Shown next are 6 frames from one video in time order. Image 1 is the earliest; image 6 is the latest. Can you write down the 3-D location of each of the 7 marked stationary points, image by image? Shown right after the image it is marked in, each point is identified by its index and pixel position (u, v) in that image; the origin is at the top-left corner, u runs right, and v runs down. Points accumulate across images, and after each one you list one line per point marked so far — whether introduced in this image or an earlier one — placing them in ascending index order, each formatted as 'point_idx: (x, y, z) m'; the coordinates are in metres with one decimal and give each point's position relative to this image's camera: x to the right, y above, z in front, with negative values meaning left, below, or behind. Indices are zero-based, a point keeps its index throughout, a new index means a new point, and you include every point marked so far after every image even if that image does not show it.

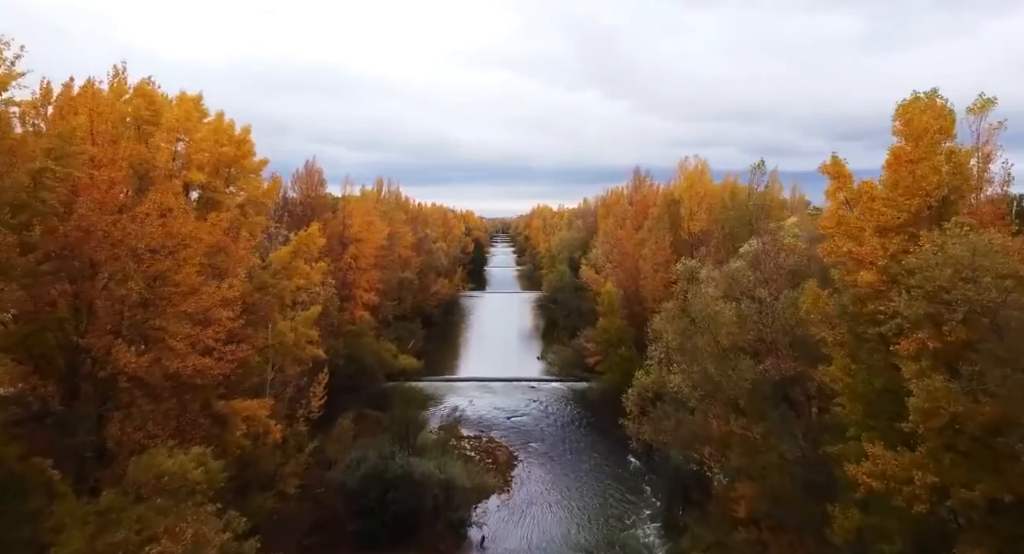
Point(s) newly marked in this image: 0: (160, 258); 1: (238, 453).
0: (-5.8, +0.3, +11.4) m
1: (-6.6, -4.2, +16.9) m
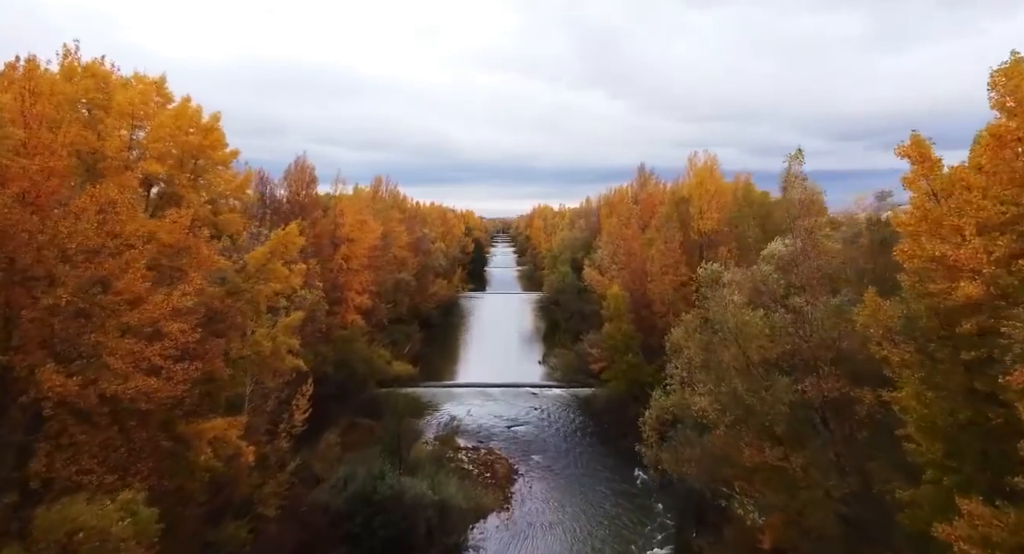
0: (-5.8, +0.2, +9.7) m
1: (-6.6, -4.3, +15.2) m
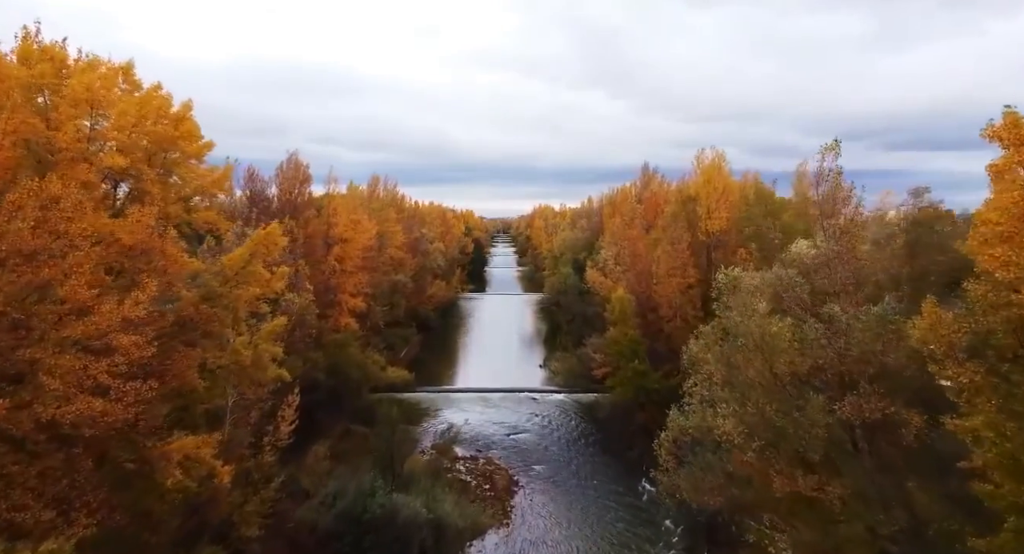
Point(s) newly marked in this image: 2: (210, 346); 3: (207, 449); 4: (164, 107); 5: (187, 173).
0: (-5.8, +0.2, +8.5) m
1: (-6.6, -4.4, +13.9) m
2: (-6.1, -1.4, +14.1) m
3: (-5.7, -3.2, +12.9) m
4: (-6.6, +3.2, +13.1) m
5: (-6.4, +2.0, +13.7) m
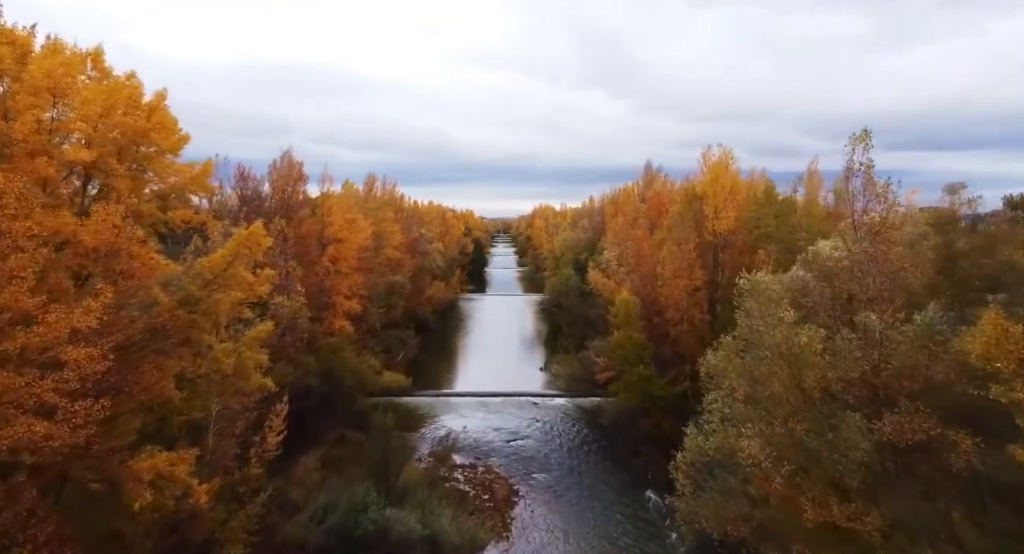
0: (-5.8, +0.1, +7.5) m
1: (-6.6, -4.4, +12.9) m
2: (-6.1, -1.4, +13.1) m
3: (-5.7, -3.2, +11.9) m
4: (-6.6, +3.1, +12.2) m
5: (-6.4, +2.0, +12.7) m
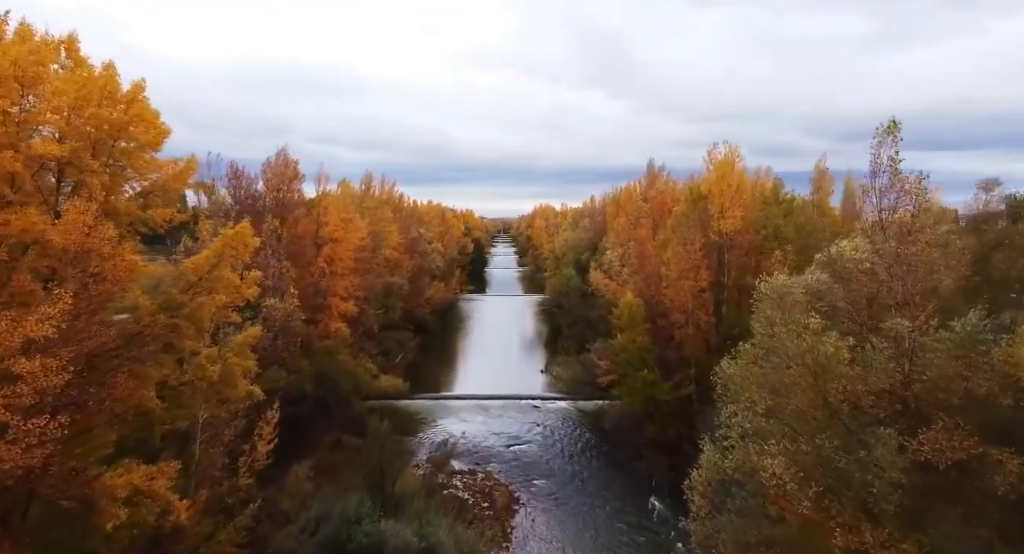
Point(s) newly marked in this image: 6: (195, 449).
0: (-5.8, +0.1, +6.8) m
1: (-6.6, -4.5, +12.2) m
2: (-6.1, -1.5, +12.3) m
3: (-5.7, -3.3, +11.2) m
4: (-6.6, +3.1, +11.4) m
5: (-6.4, +1.9, +12.0) m
6: (-6.9, -3.7, +15.1) m
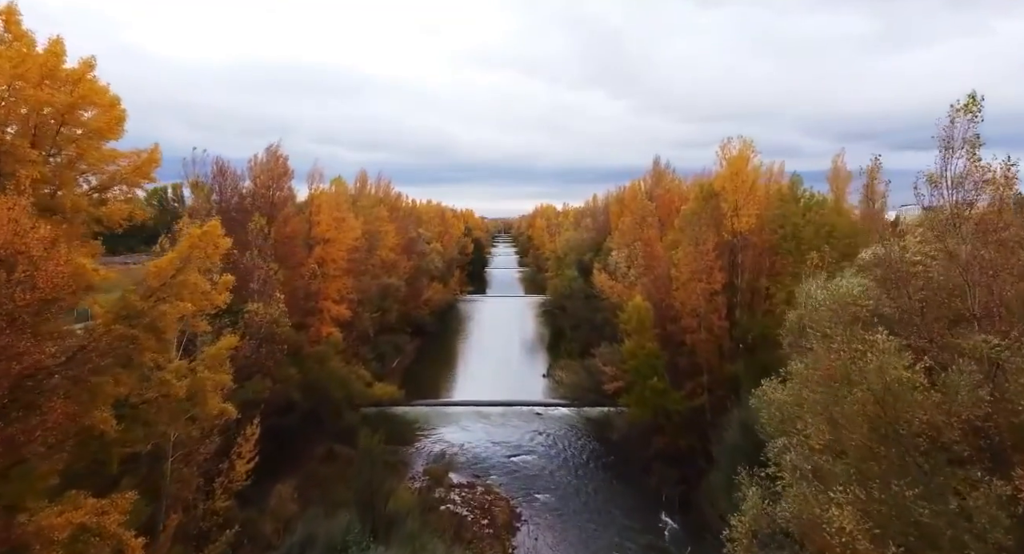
0: (-5.7, 0.0, +5.3) m
1: (-6.6, -4.6, +10.8) m
2: (-6.0, -1.6, +10.9) m
3: (-5.6, -3.4, +9.7) m
4: (-6.5, +3.0, +10.0) m
5: (-6.4, +1.8, +10.5) m
6: (-6.9, -3.8, +13.7) m
